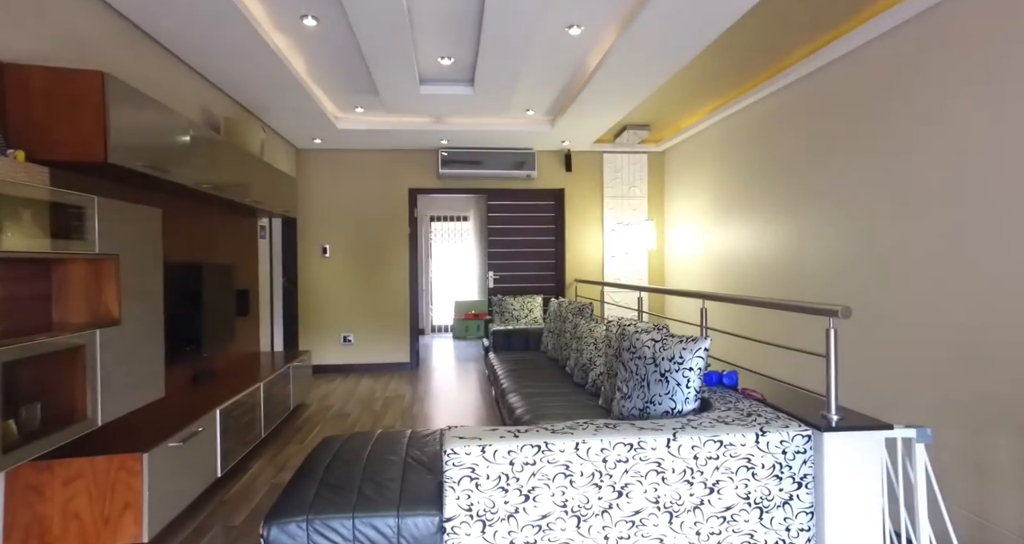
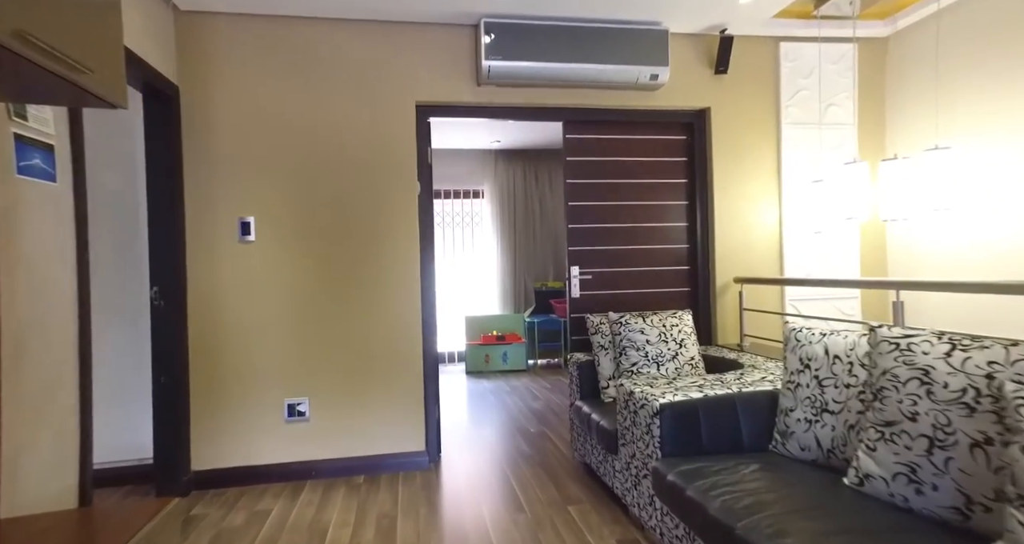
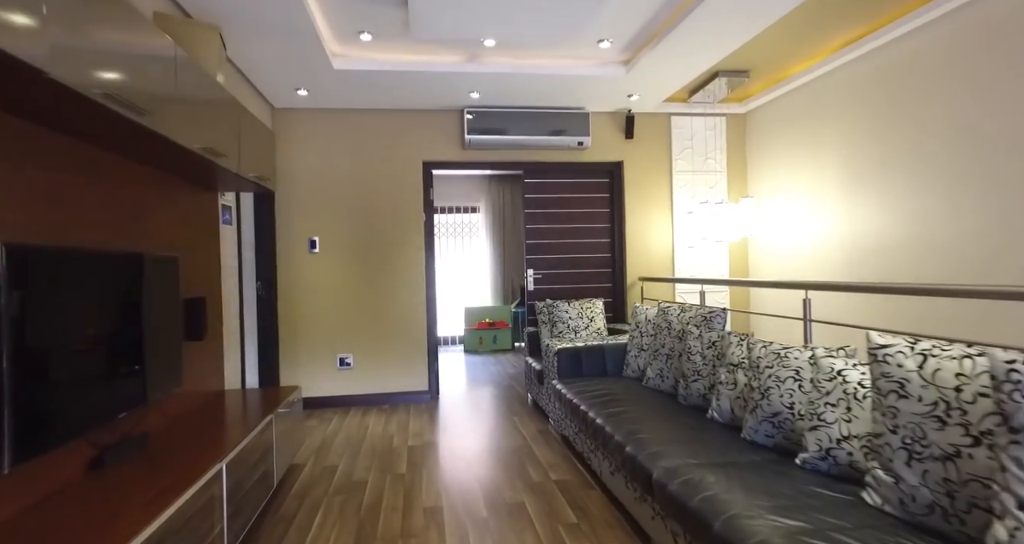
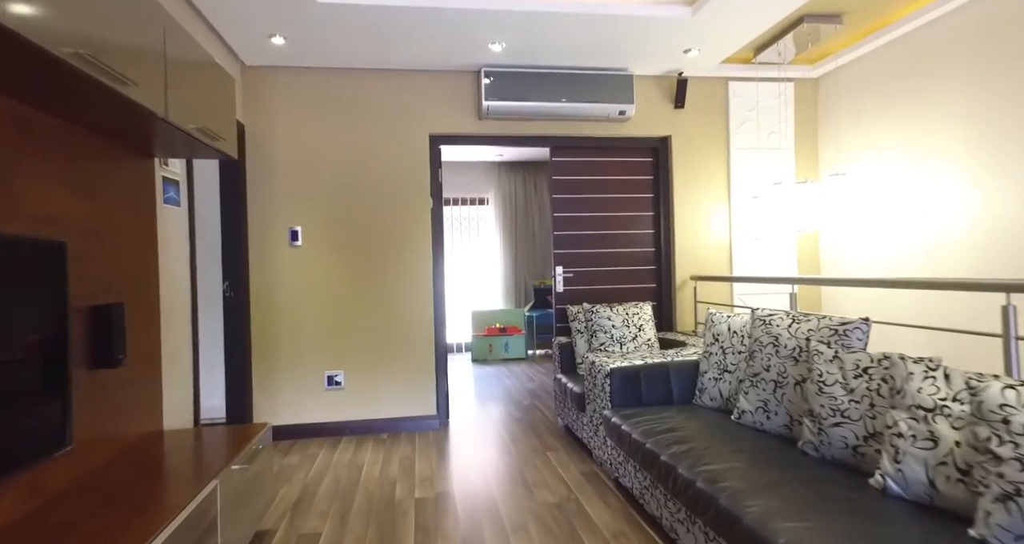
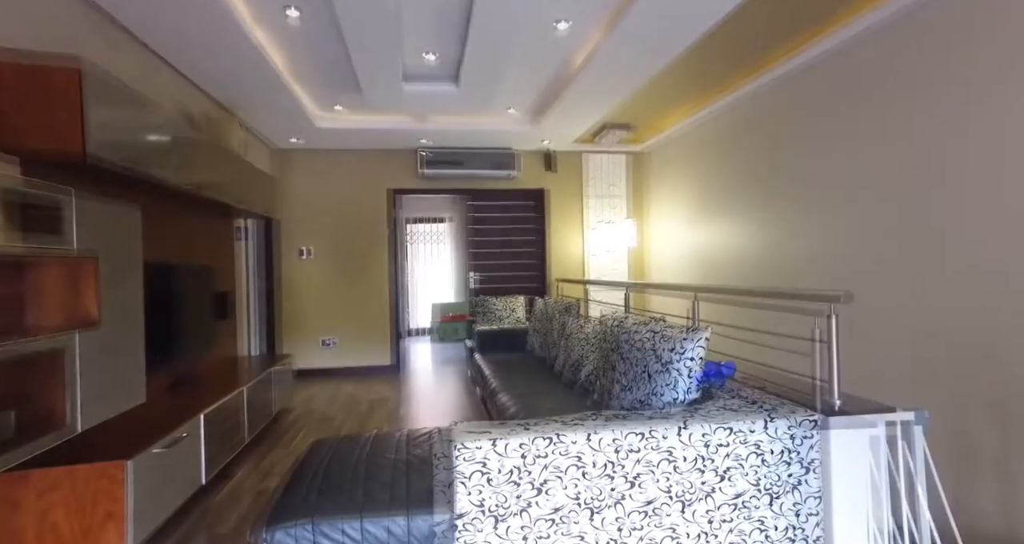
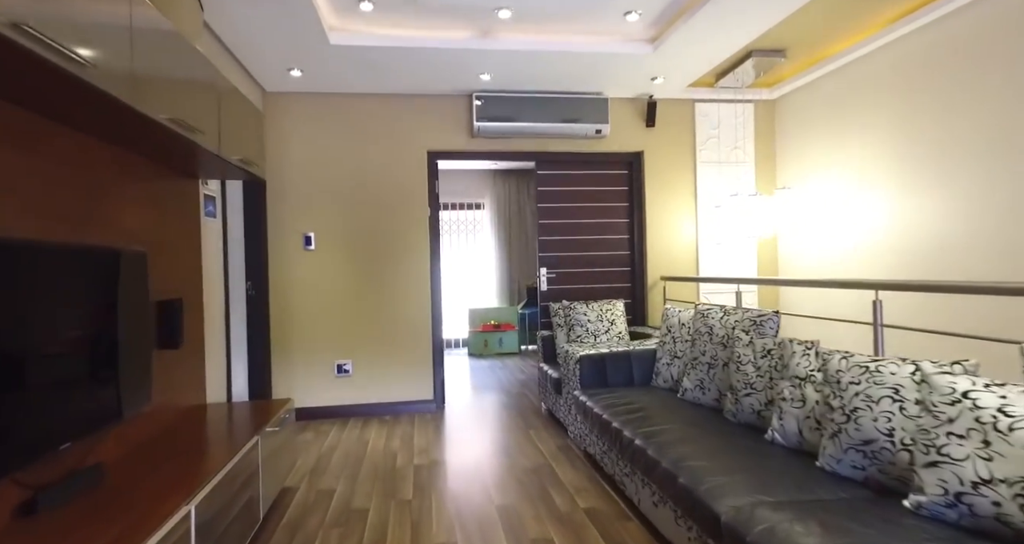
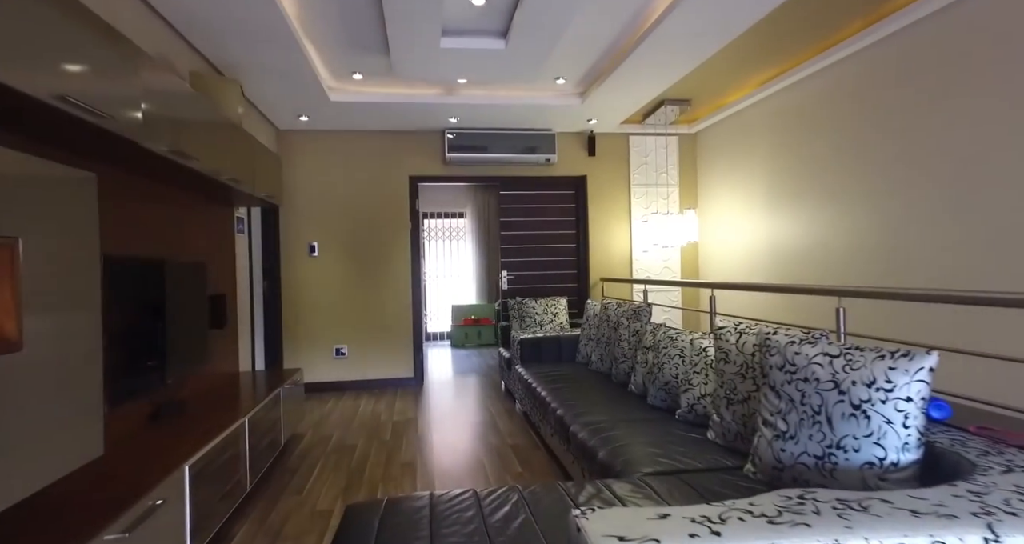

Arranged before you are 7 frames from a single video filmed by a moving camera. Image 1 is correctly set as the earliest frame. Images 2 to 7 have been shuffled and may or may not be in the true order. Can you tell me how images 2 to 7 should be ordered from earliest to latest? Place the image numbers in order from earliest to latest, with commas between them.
5, 7, 3, 6, 4, 2
